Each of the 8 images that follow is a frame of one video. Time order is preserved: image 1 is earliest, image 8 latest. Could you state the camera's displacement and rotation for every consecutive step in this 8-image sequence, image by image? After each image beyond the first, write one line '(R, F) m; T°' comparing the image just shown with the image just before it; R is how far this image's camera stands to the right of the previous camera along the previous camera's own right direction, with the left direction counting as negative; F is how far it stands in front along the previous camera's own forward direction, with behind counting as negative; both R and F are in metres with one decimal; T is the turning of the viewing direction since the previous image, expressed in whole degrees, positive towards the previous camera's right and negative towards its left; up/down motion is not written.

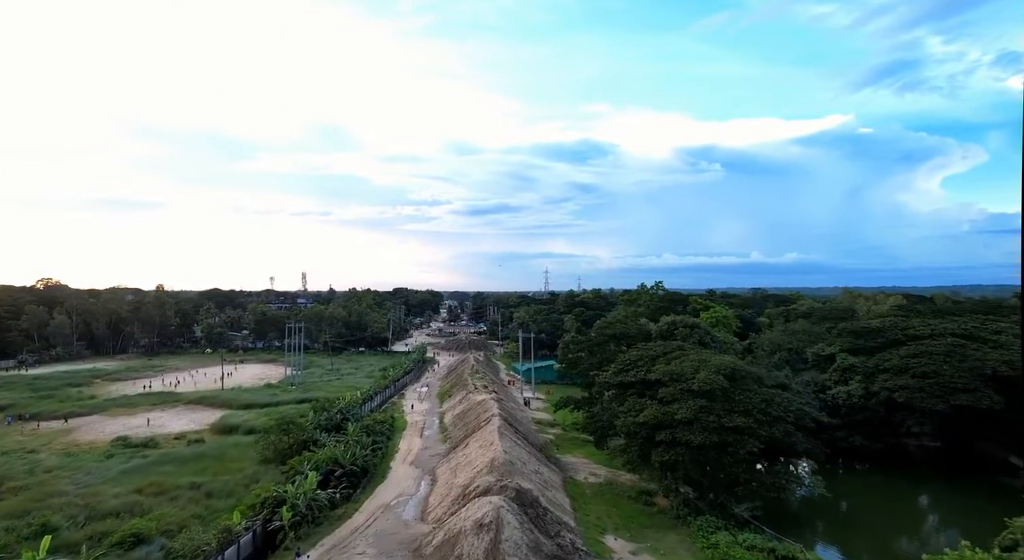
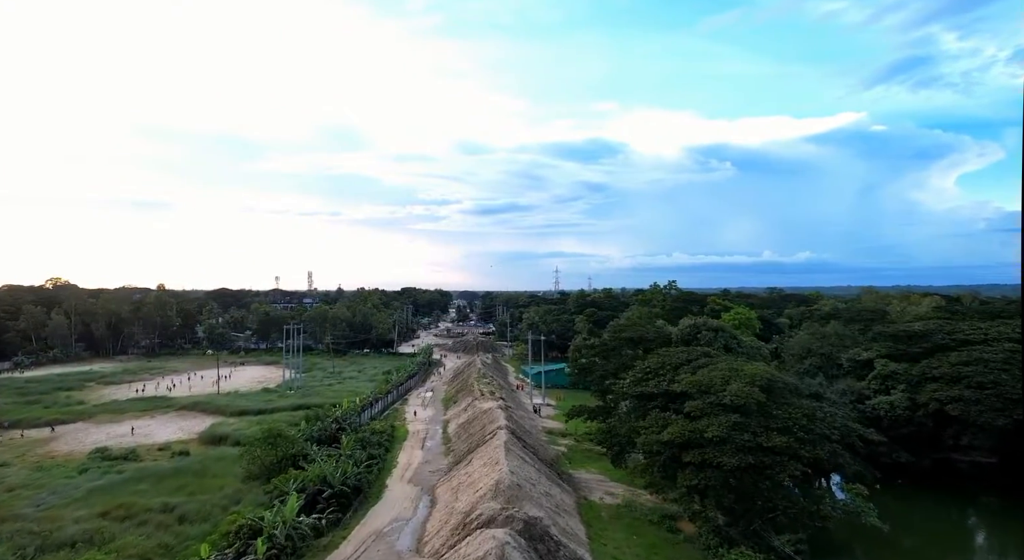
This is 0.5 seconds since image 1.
(+0.1, +2.2) m; -1°
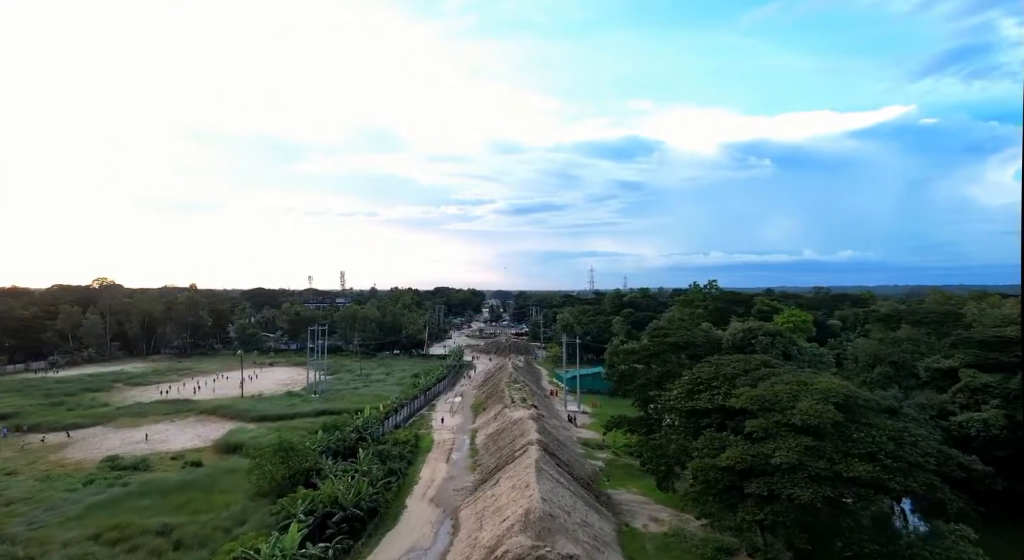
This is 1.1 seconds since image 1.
(0.0, +2.3) m; -3°
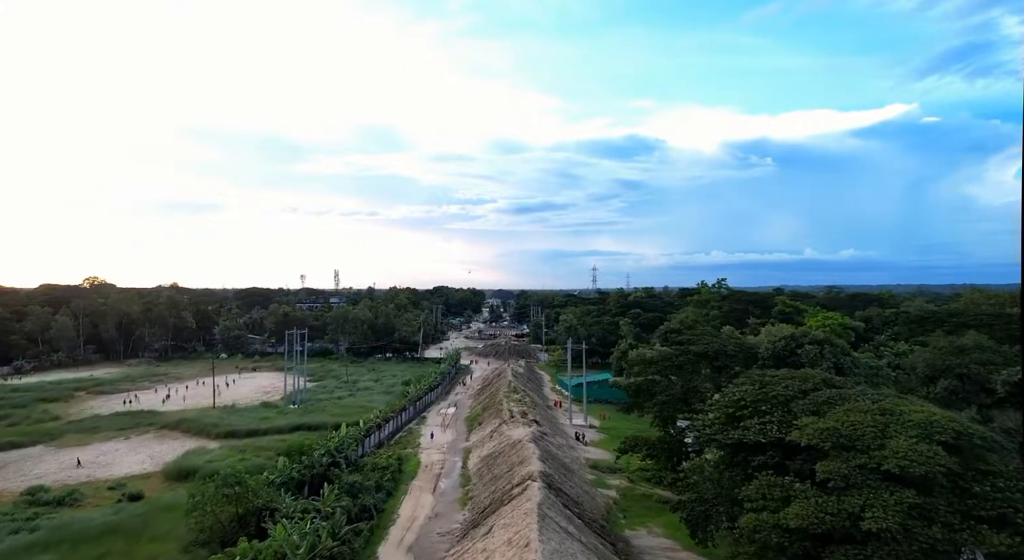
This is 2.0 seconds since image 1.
(+0.1, +3.8) m; 0°
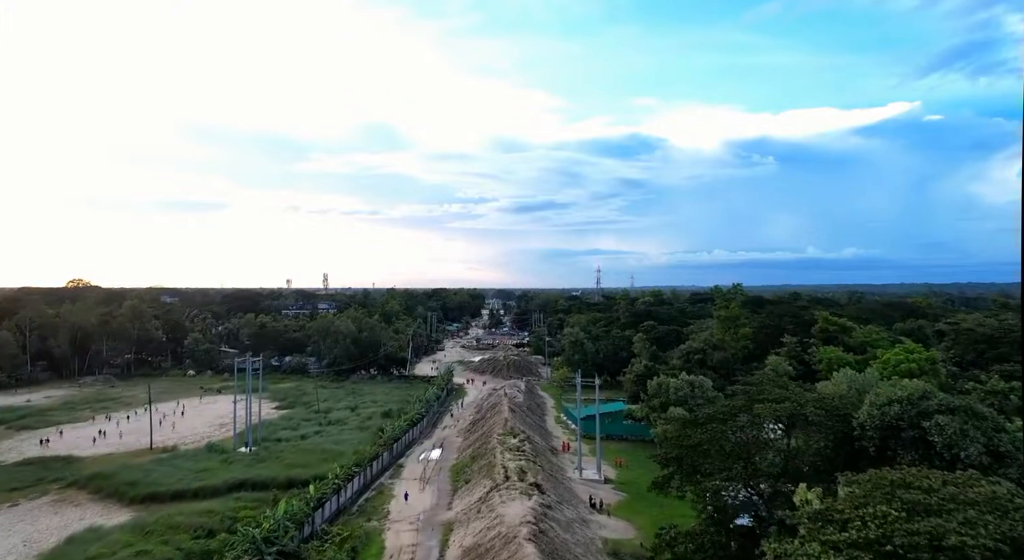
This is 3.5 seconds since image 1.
(+0.3, +6.3) m; 0°
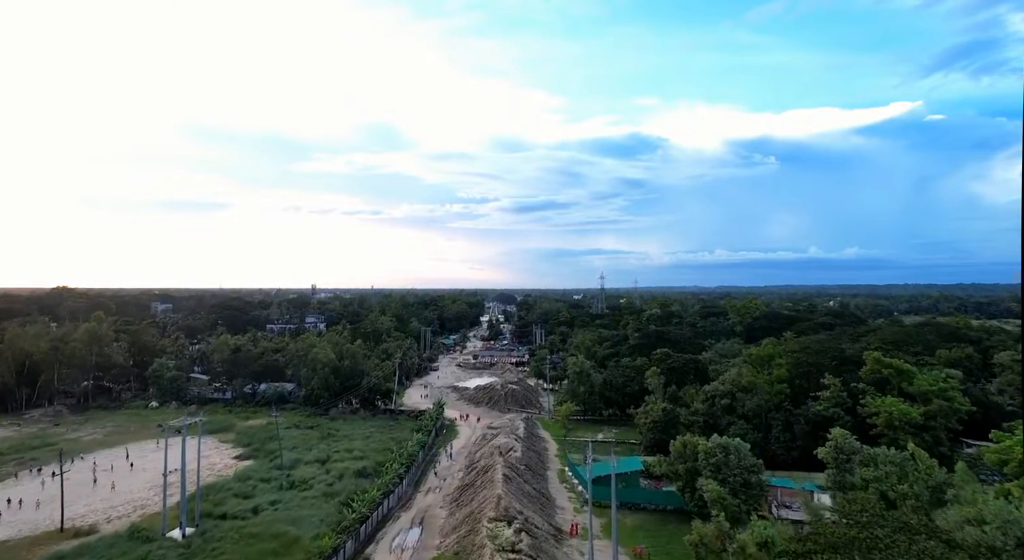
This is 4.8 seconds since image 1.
(+0.3, +5.6) m; 0°
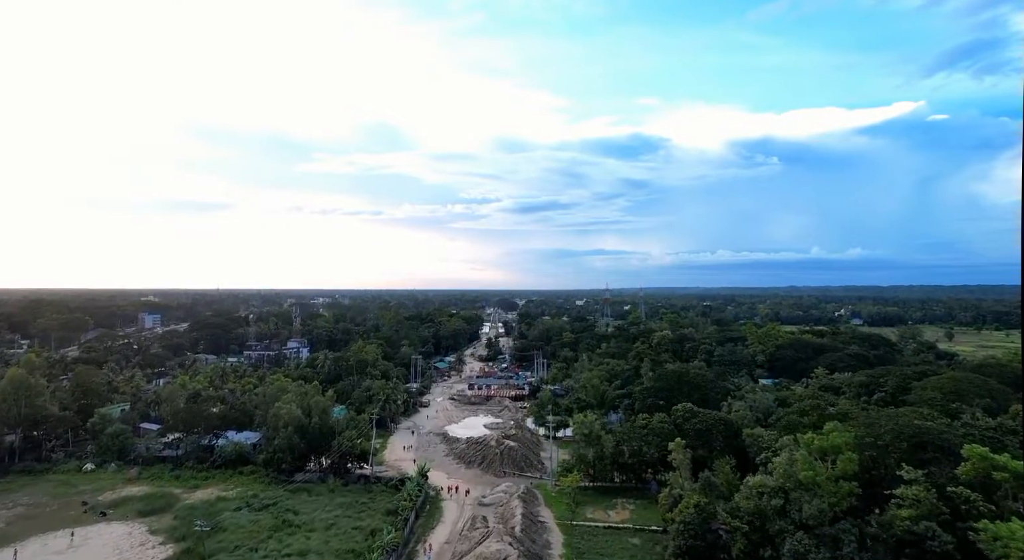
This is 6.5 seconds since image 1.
(+0.4, +7.4) m; 0°
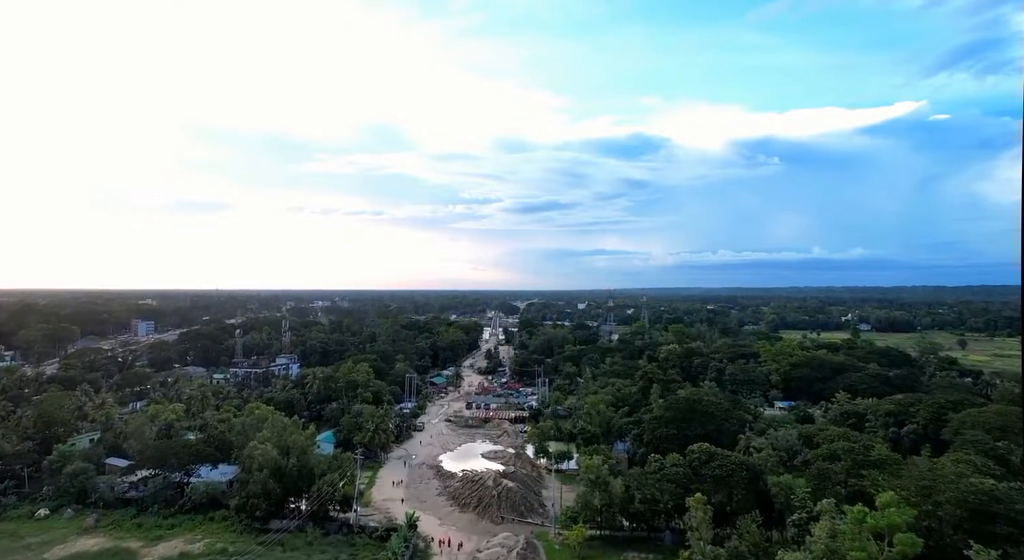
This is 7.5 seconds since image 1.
(+0.2, +4.1) m; 0°
